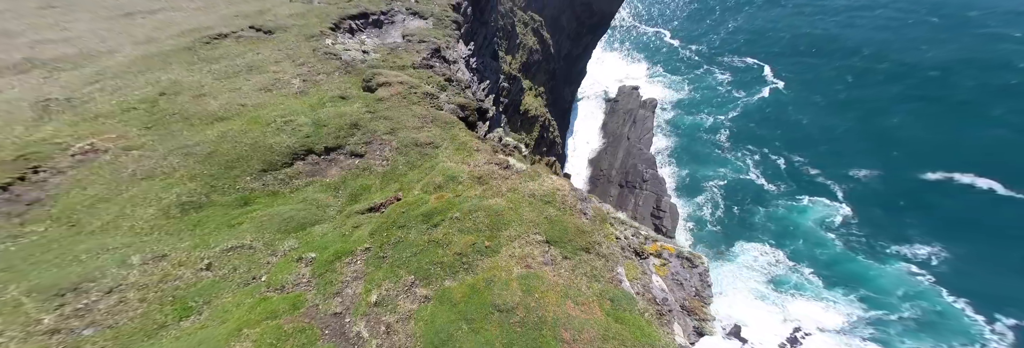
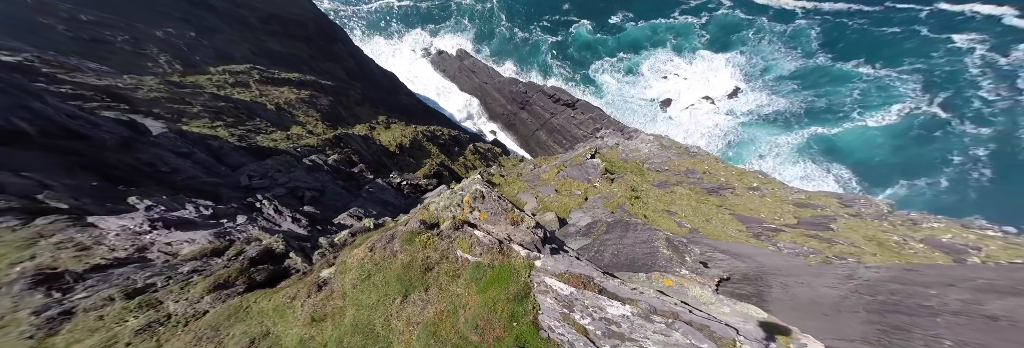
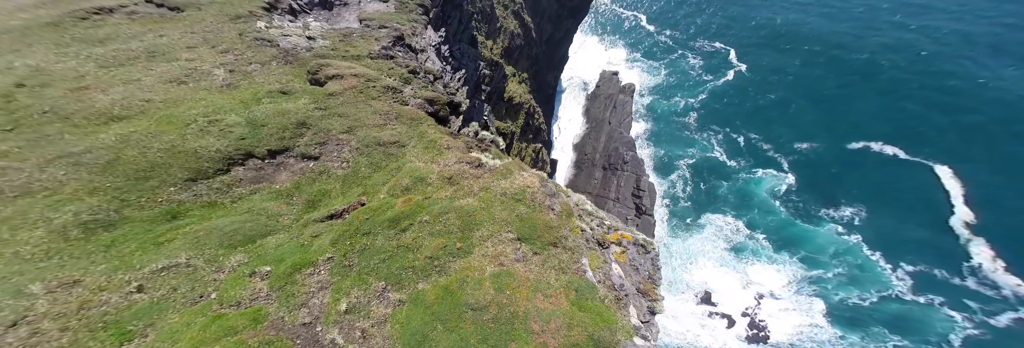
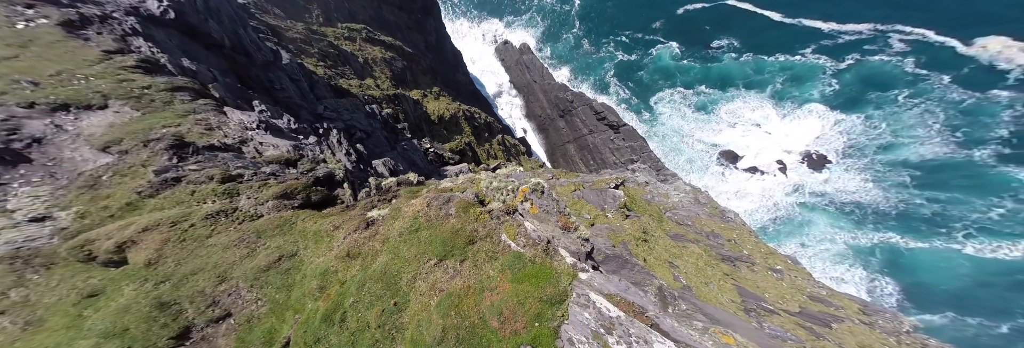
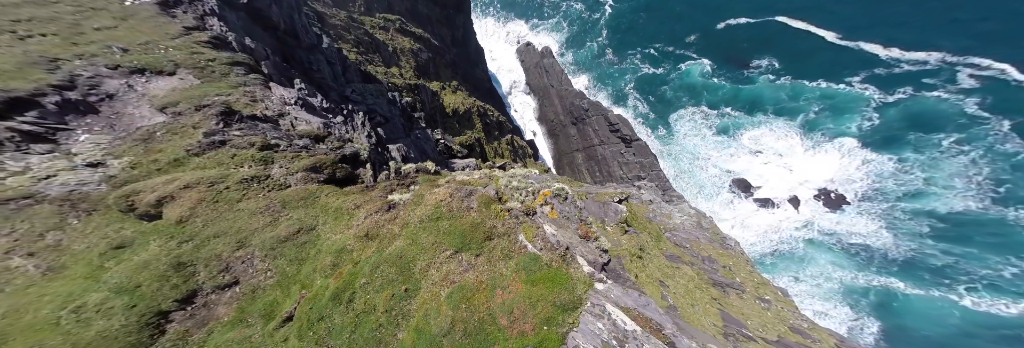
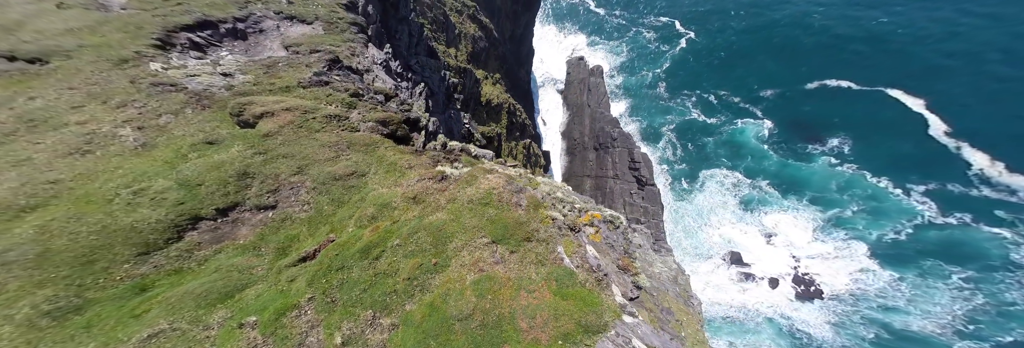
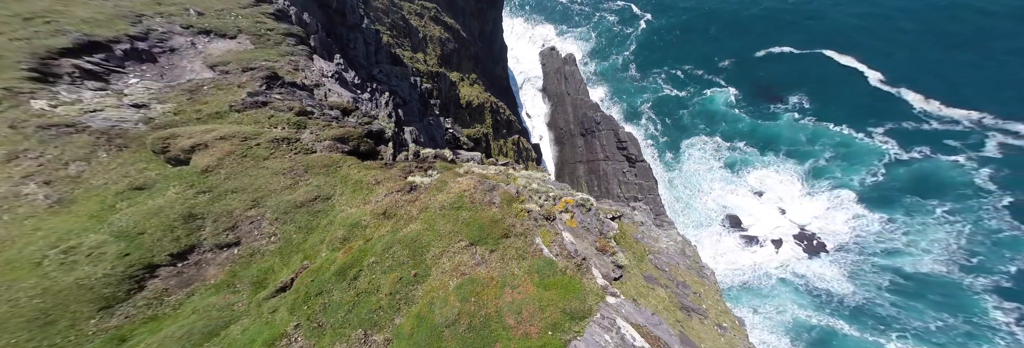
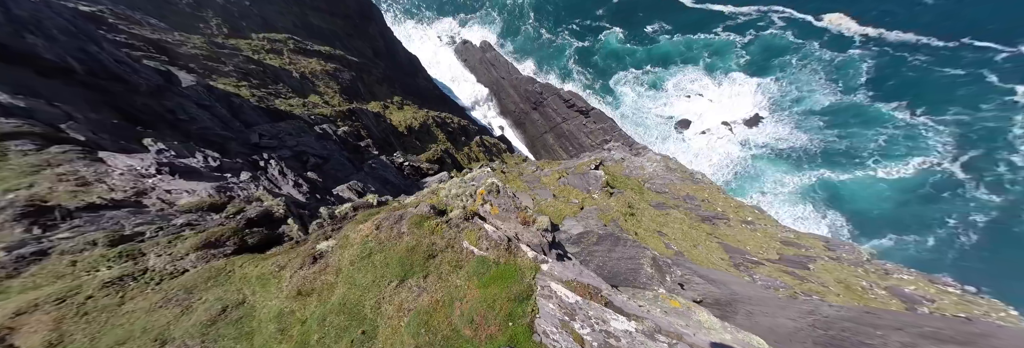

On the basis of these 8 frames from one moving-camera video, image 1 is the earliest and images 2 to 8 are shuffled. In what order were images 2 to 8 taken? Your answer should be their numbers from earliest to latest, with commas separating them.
3, 6, 7, 5, 4, 8, 2
